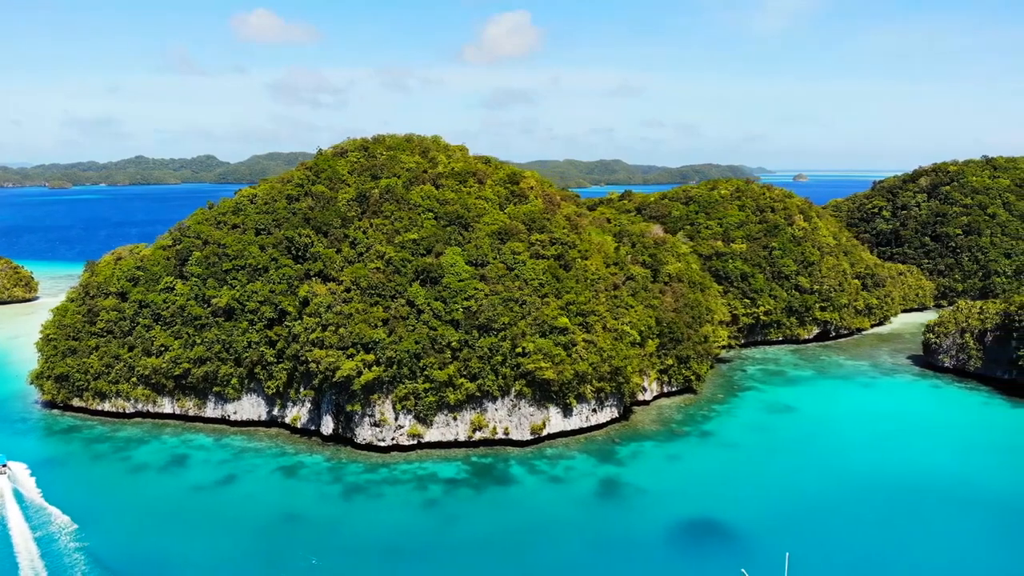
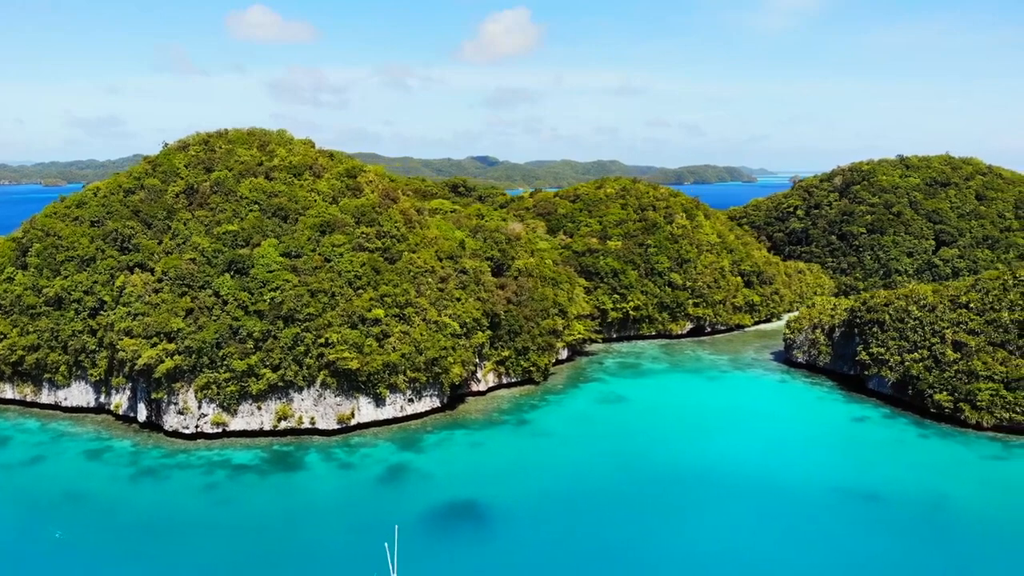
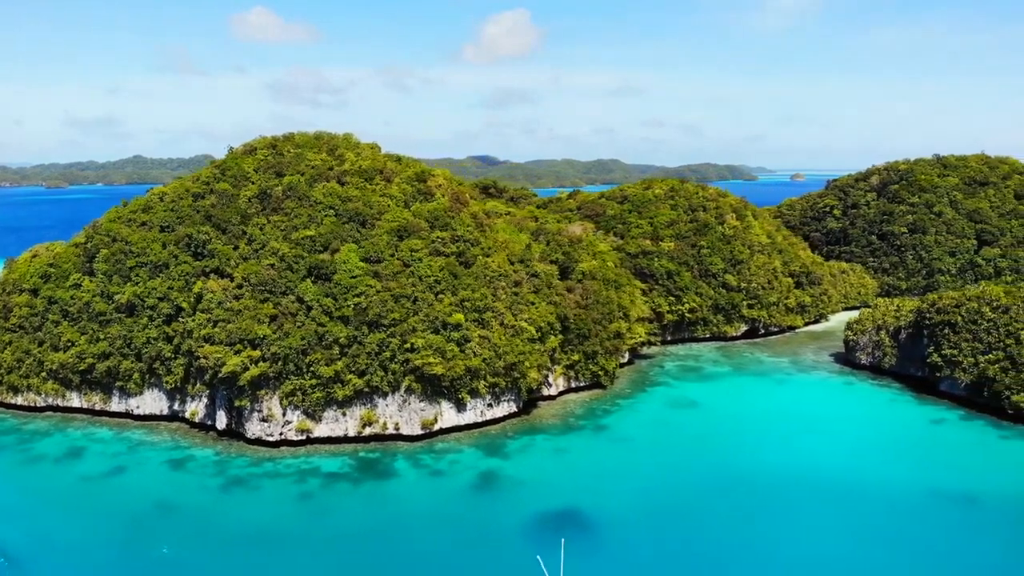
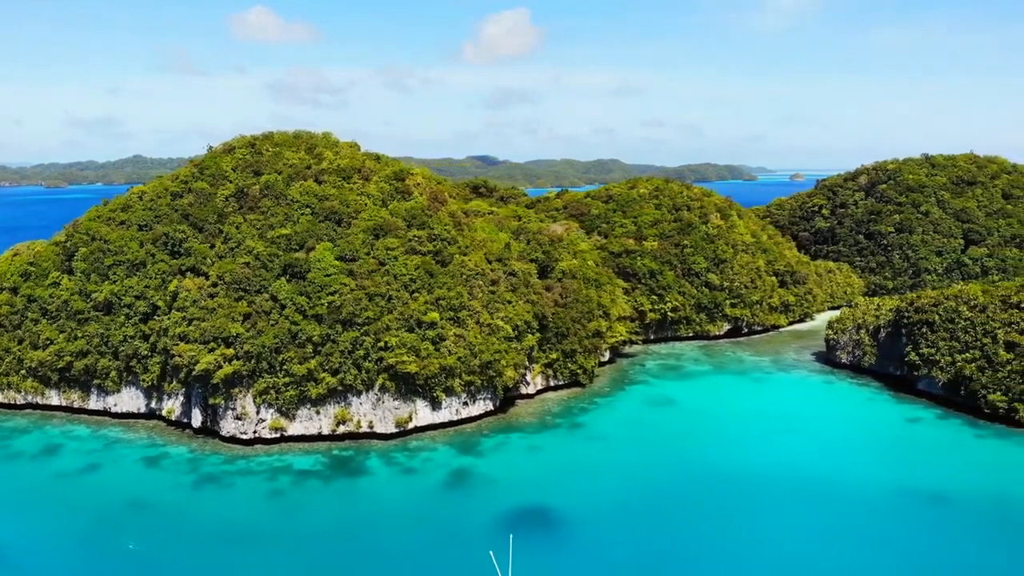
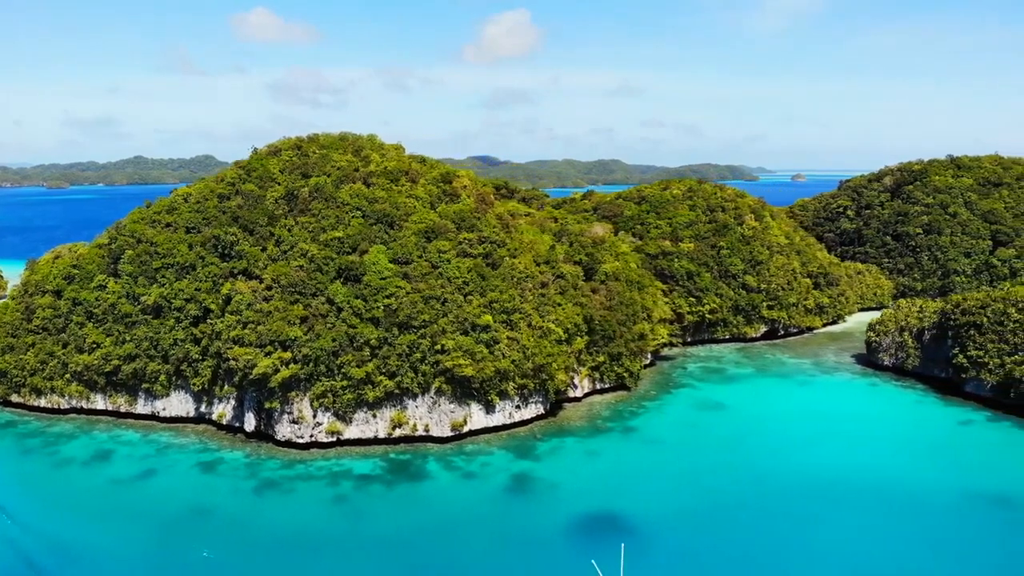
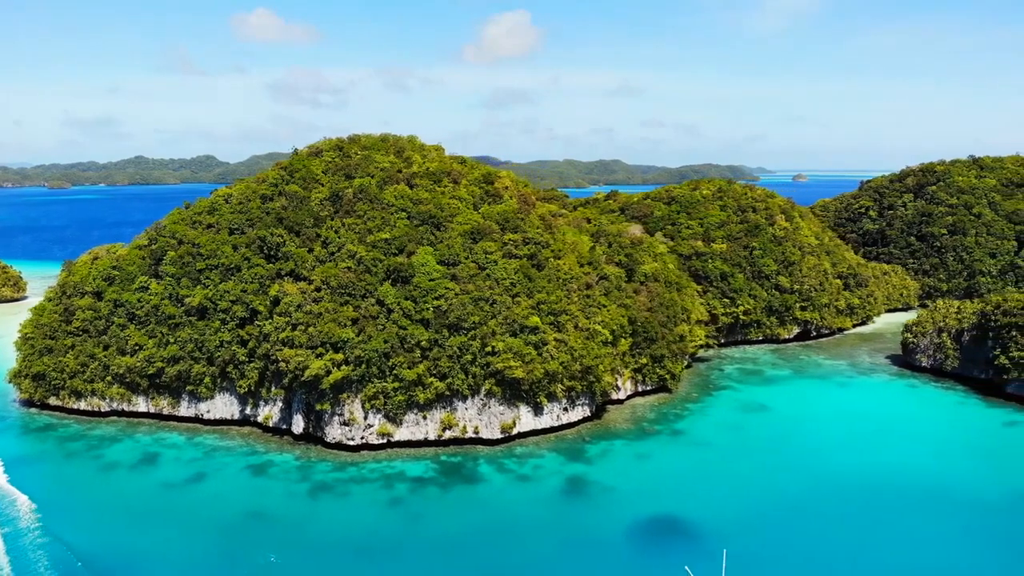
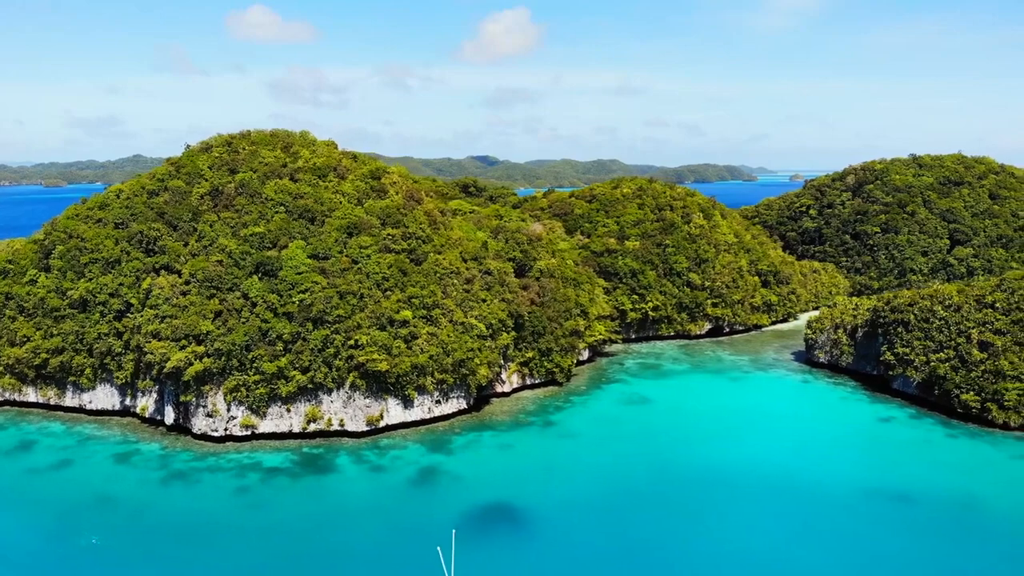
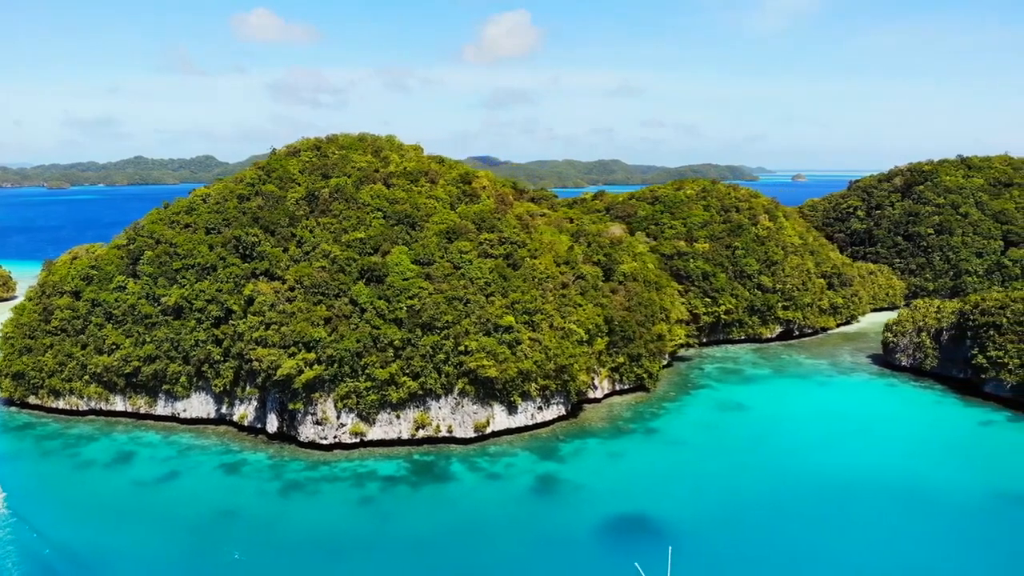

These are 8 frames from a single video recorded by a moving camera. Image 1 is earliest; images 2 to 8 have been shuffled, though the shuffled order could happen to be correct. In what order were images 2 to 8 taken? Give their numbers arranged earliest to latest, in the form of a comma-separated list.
6, 8, 5, 3, 4, 7, 2
